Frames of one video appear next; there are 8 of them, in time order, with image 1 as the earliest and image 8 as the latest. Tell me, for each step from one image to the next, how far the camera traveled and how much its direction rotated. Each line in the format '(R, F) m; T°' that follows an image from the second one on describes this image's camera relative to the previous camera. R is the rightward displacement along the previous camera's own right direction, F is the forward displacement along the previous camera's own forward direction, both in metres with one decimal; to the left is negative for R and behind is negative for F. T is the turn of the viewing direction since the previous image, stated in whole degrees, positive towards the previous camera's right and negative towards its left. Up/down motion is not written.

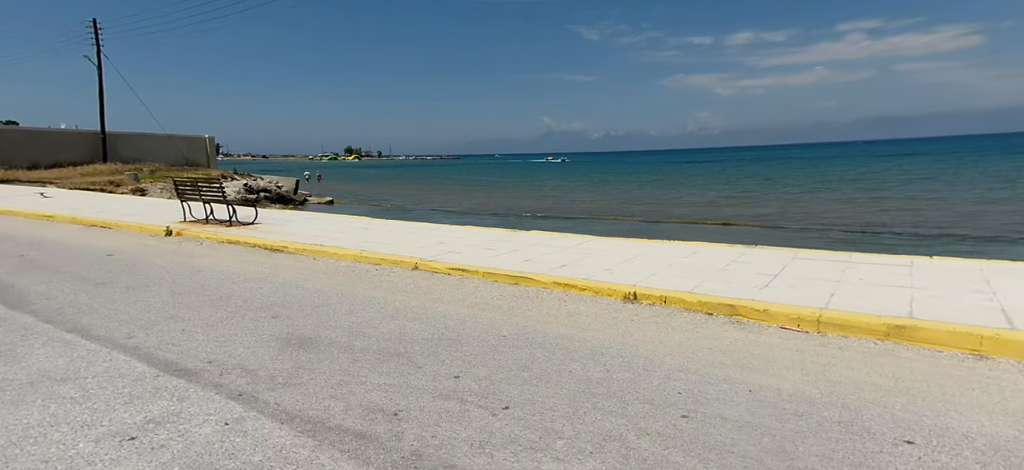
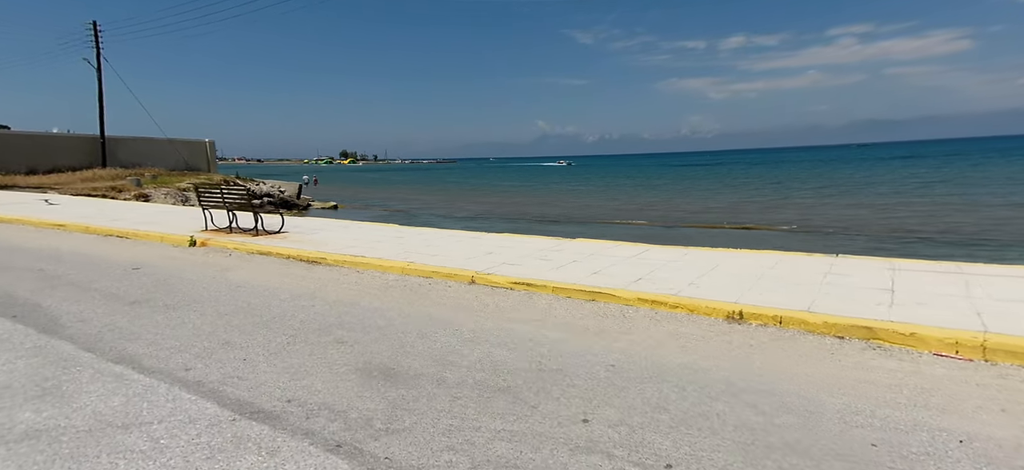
(-0.8, +0.5) m; 0°
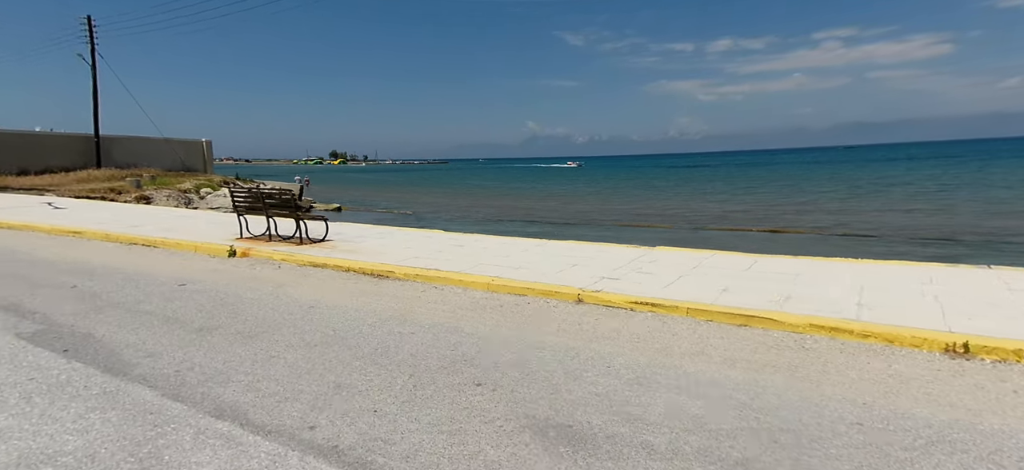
(-1.2, +0.8) m; +1°
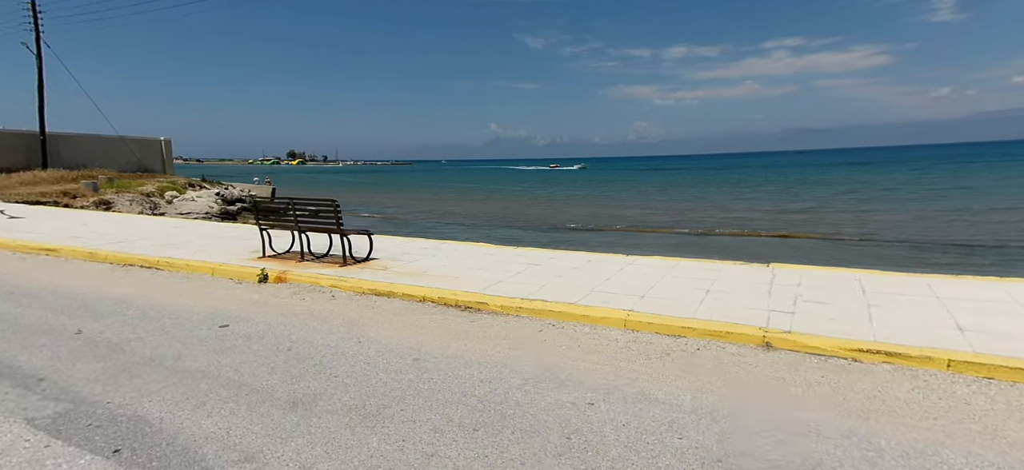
(-1.7, +1.3) m; +4°
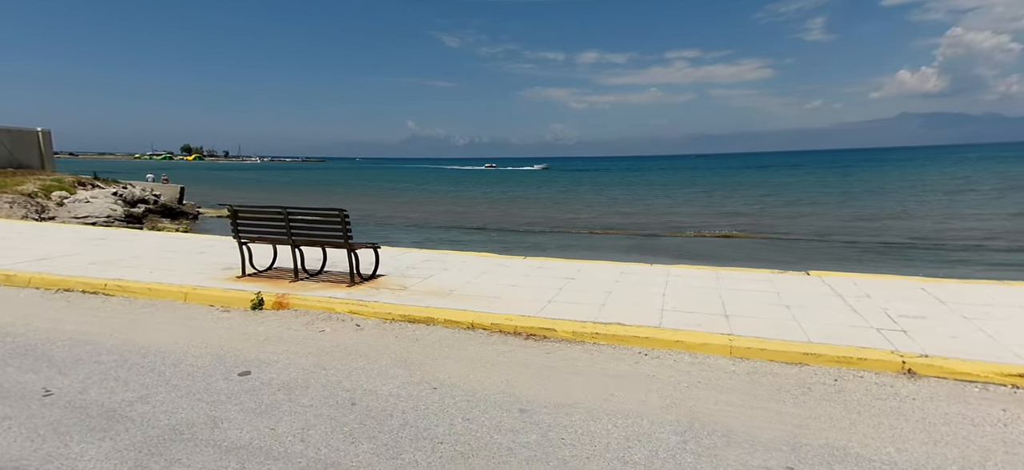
(-1.4, +0.9) m; +8°
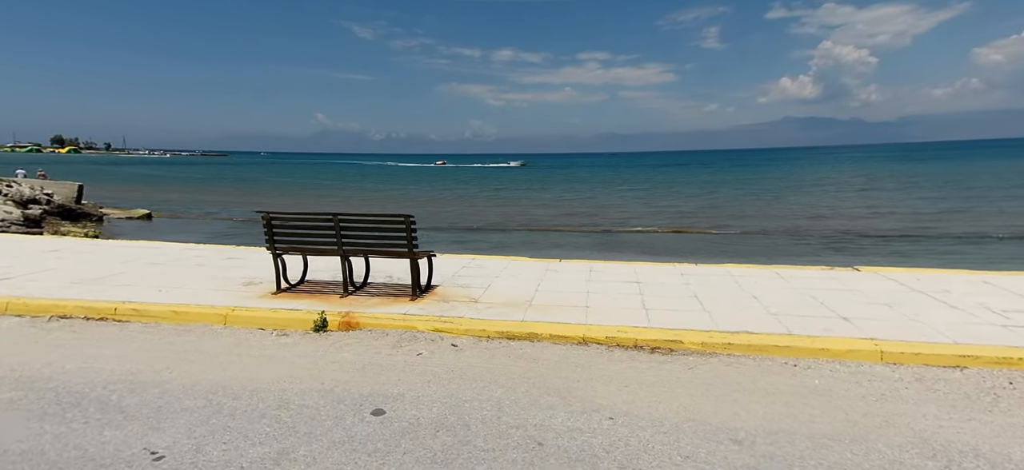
(-1.7, +0.6) m; +8°
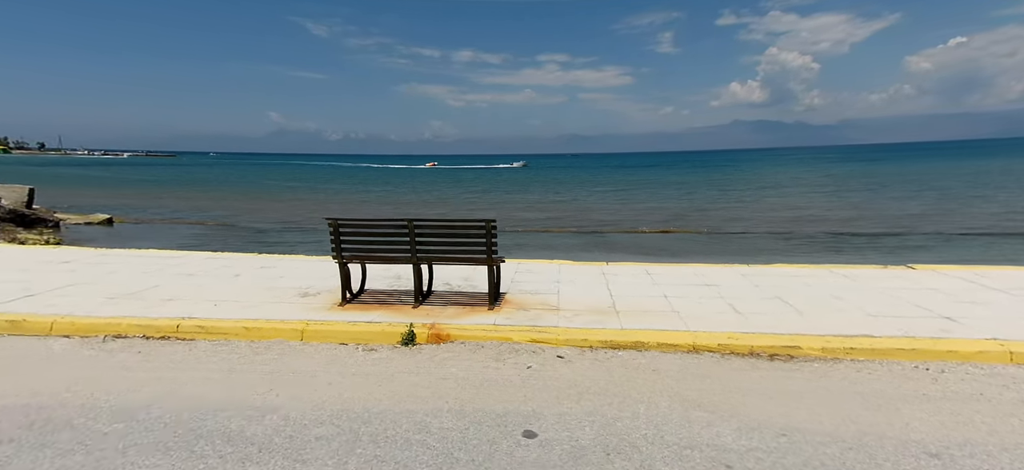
(-1.2, +0.3) m; +4°
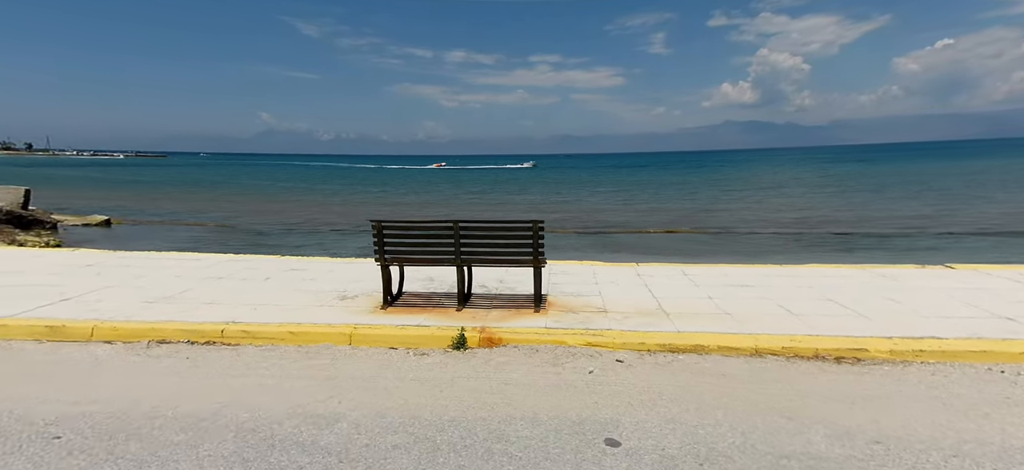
(-0.5, +0.1) m; 0°
